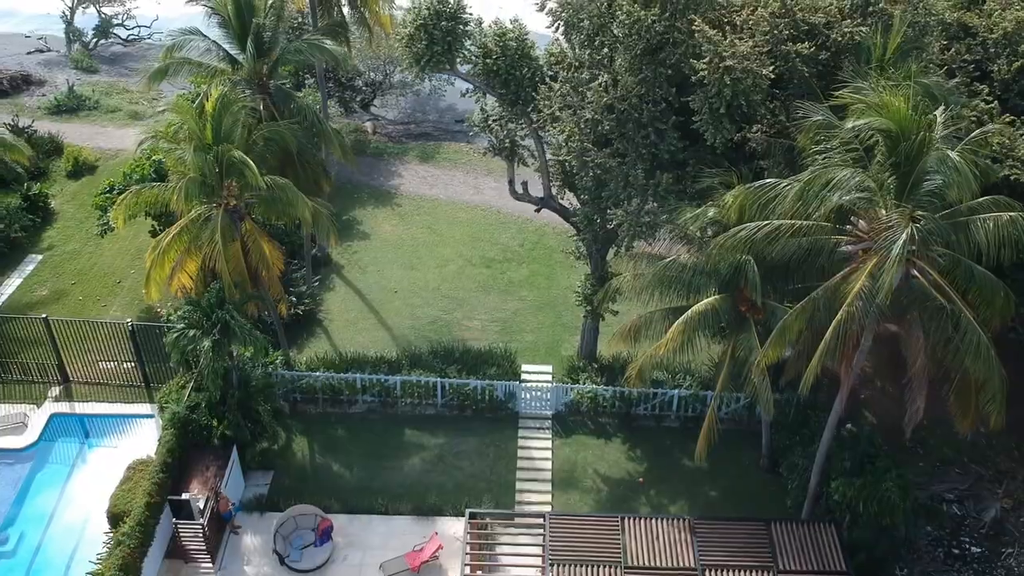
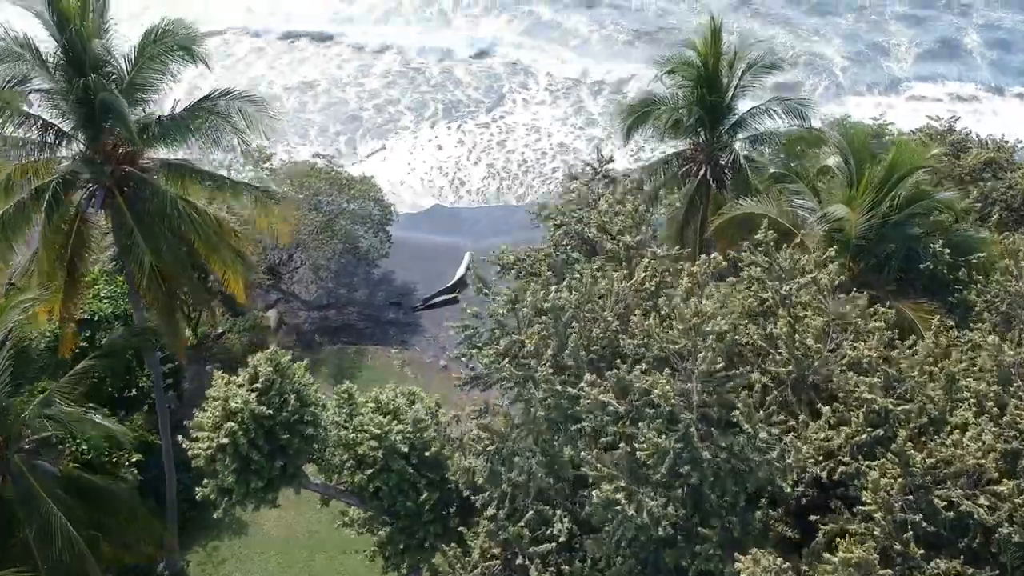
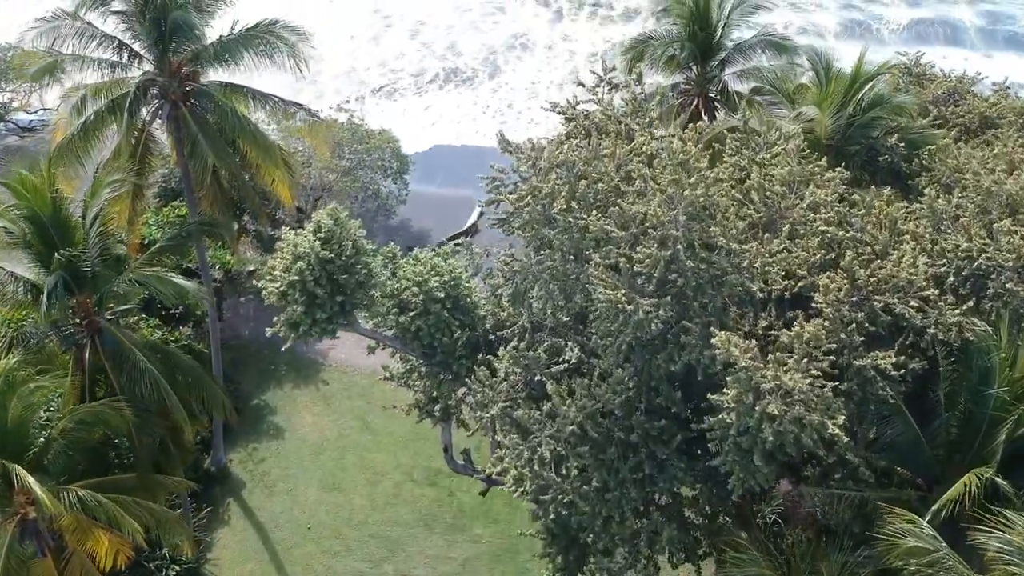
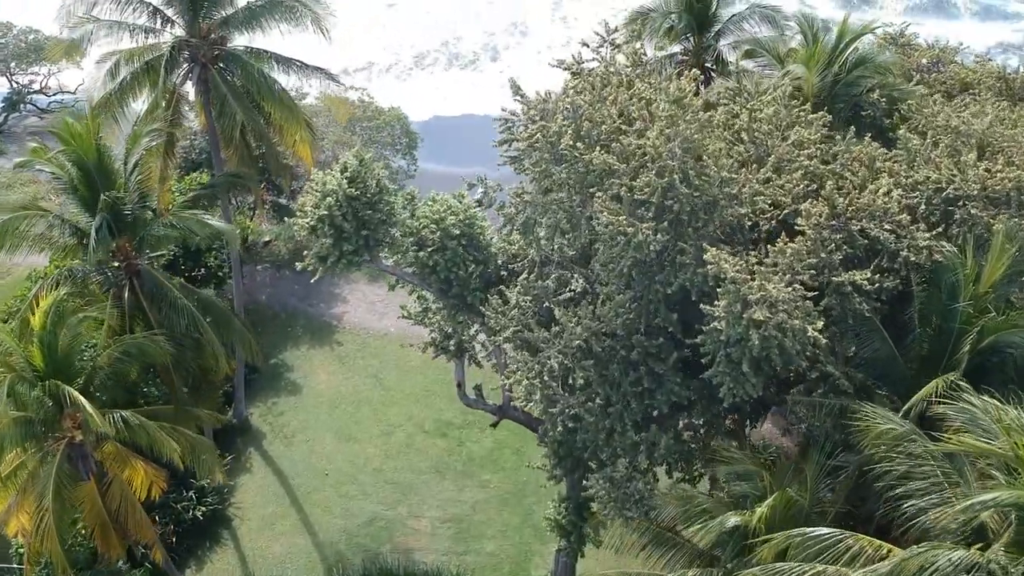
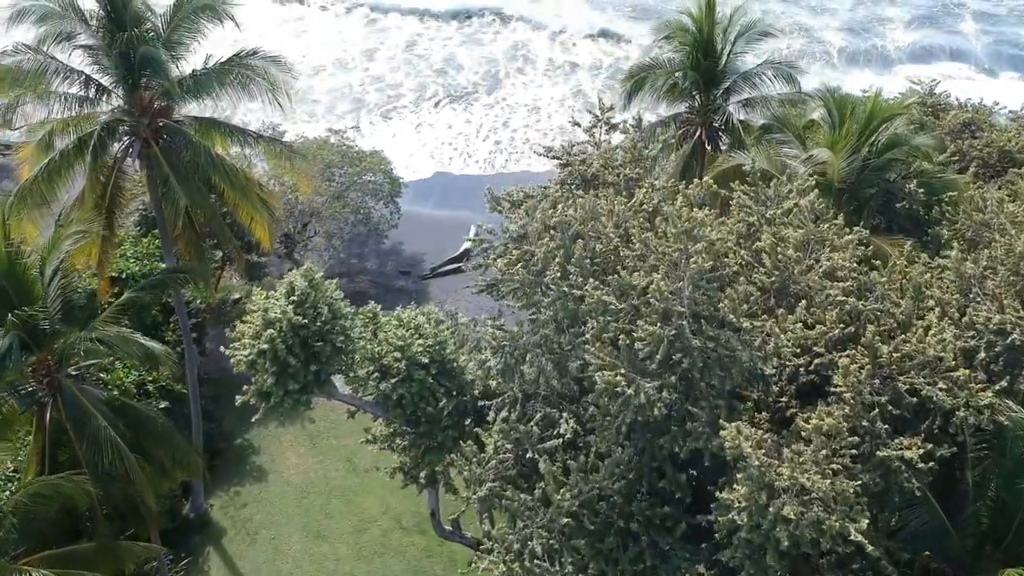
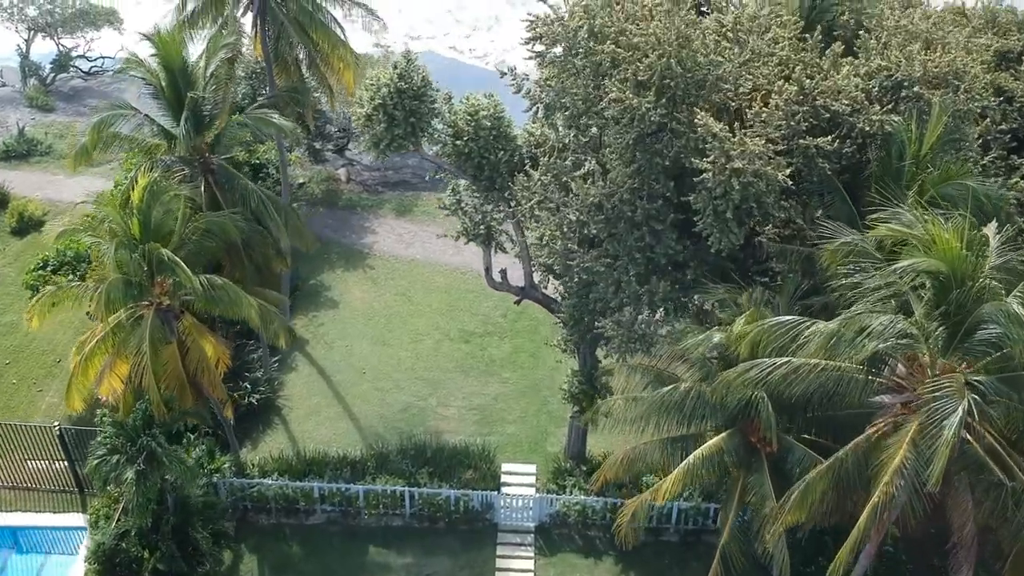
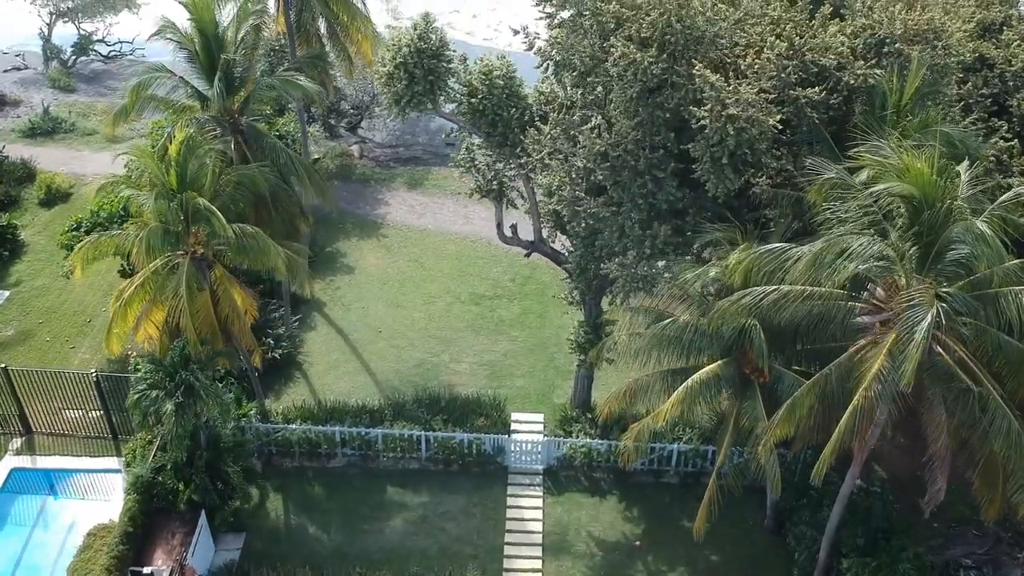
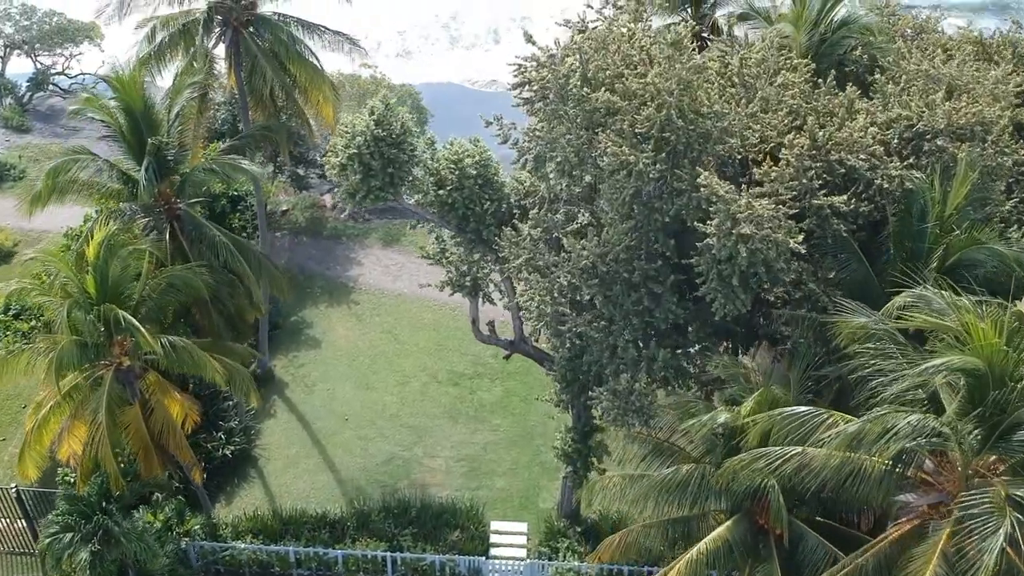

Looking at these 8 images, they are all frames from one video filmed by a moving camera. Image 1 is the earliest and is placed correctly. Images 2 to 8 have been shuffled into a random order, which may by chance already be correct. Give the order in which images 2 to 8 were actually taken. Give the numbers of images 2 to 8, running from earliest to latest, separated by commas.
7, 6, 8, 4, 3, 5, 2
